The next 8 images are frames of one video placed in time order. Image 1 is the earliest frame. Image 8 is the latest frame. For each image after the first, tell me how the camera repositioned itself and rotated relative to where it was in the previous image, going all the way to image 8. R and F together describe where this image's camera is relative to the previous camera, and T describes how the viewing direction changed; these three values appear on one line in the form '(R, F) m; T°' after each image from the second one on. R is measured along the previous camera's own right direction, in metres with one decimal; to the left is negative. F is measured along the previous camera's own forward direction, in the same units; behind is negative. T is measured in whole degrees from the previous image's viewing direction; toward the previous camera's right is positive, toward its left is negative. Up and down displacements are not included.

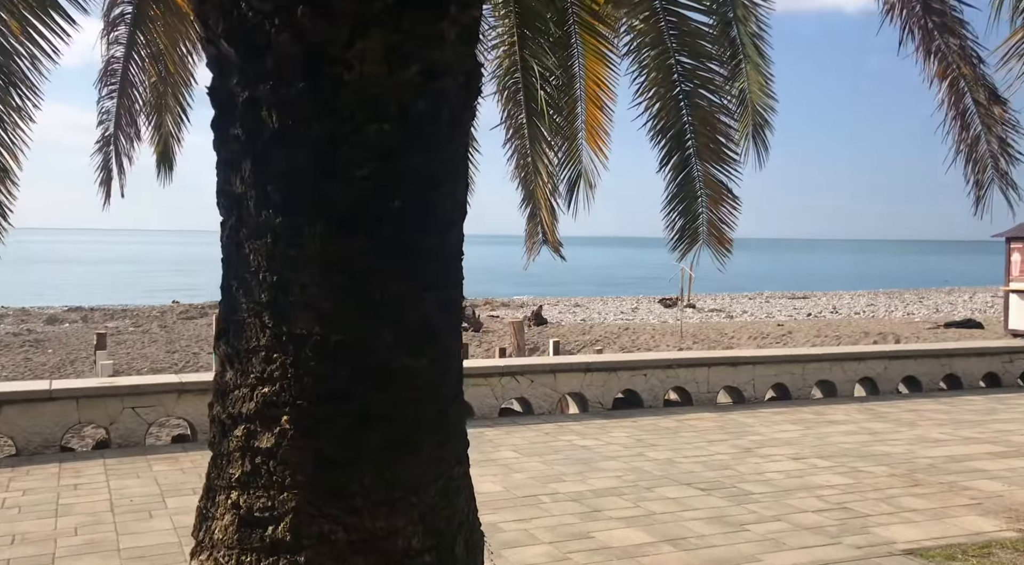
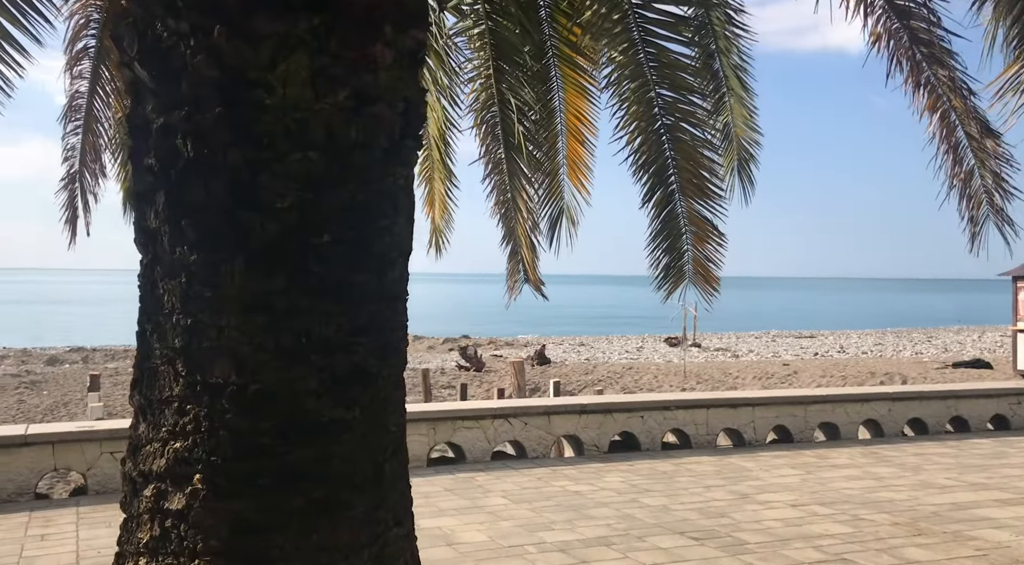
(+0.1, +0.2) m; 0°
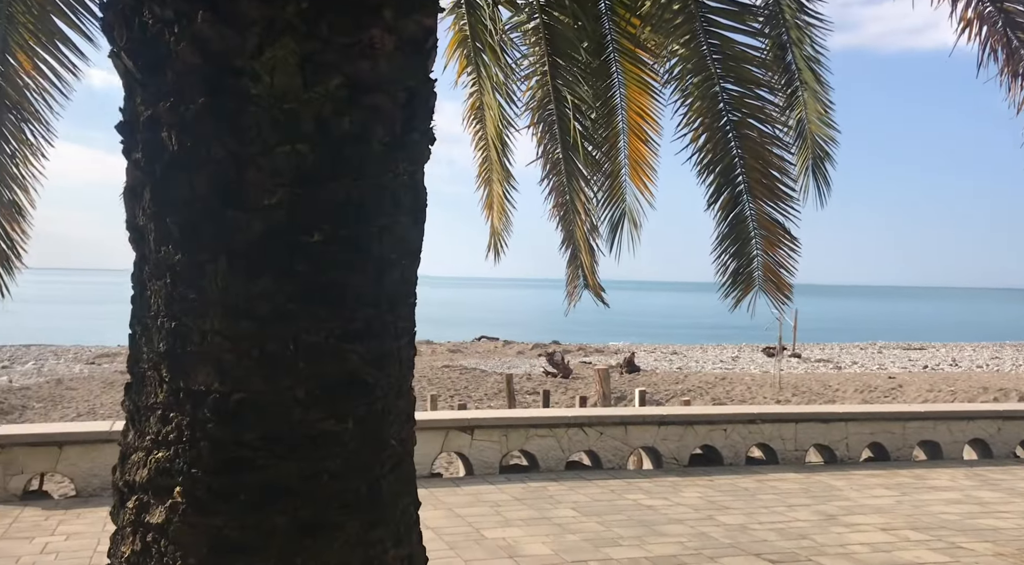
(+0.2, +0.2) m; -5°
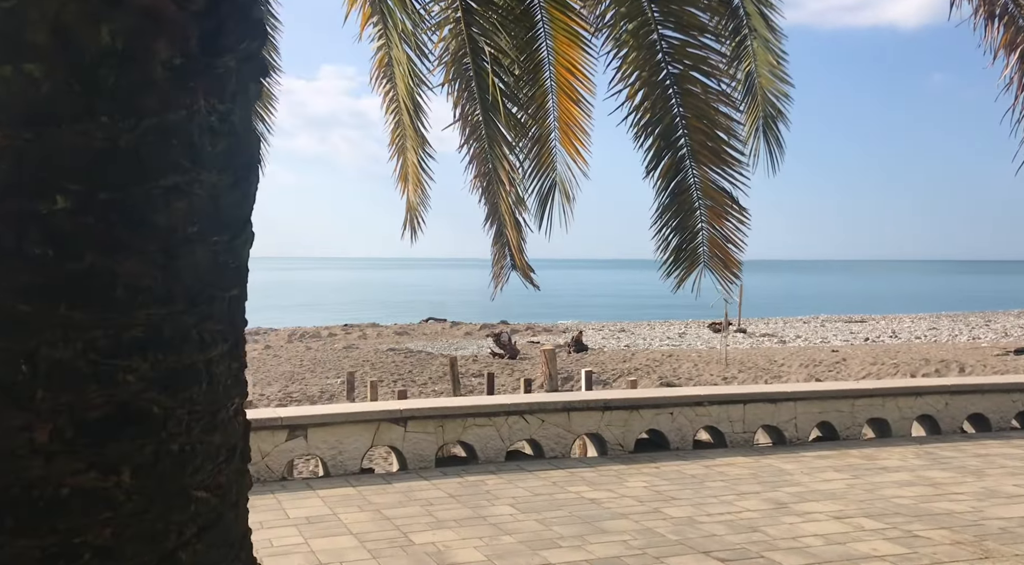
(+0.1, +0.5) m; +3°
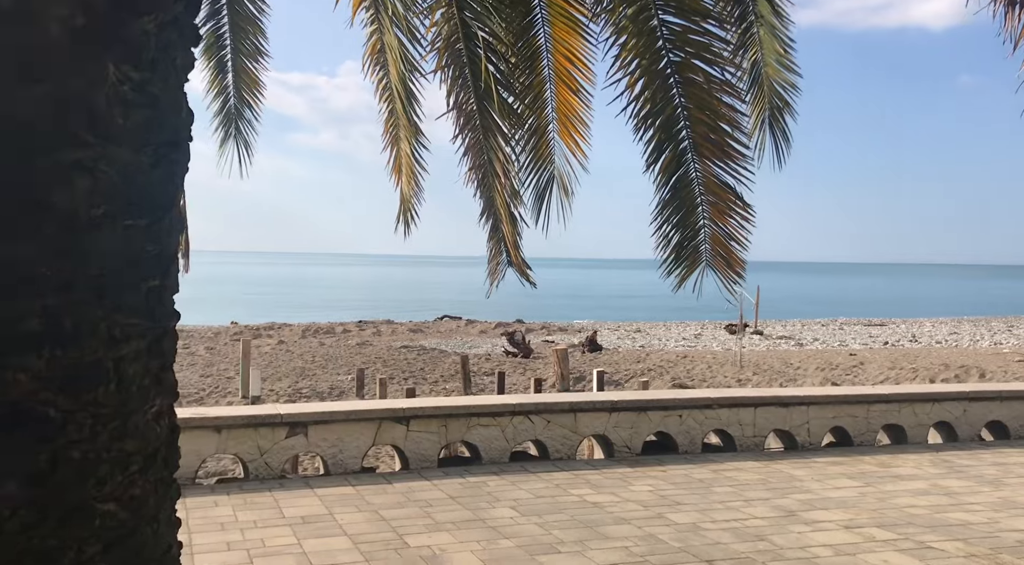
(+0.1, +0.2) m; -1°
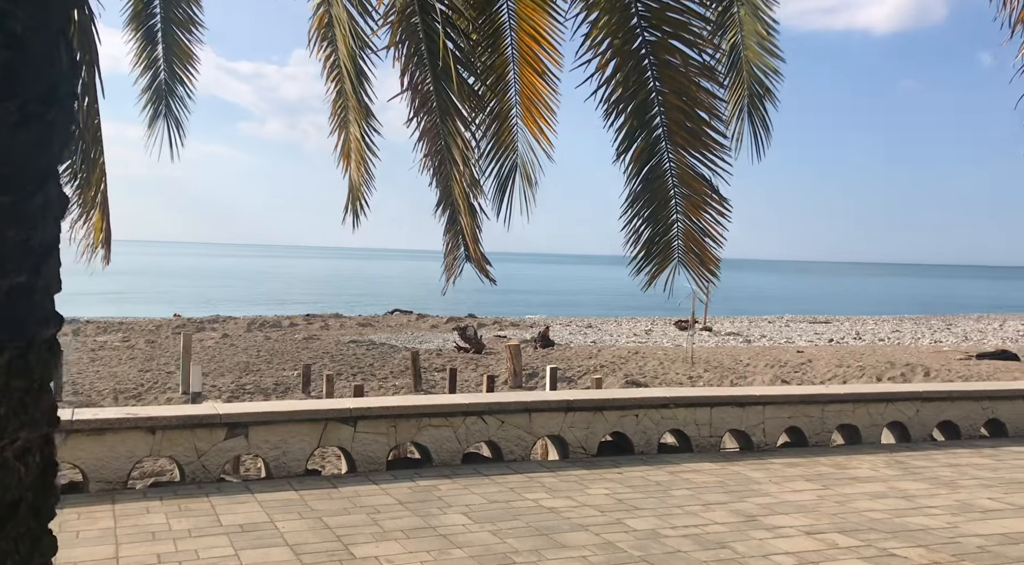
(0.0, +0.3) m; +3°
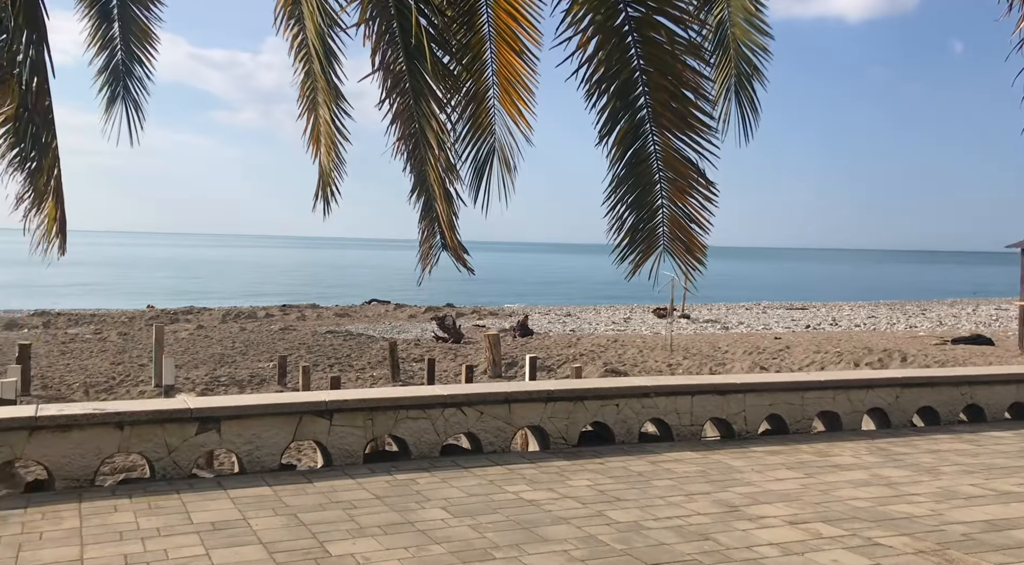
(0.0, +0.1) m; +1°
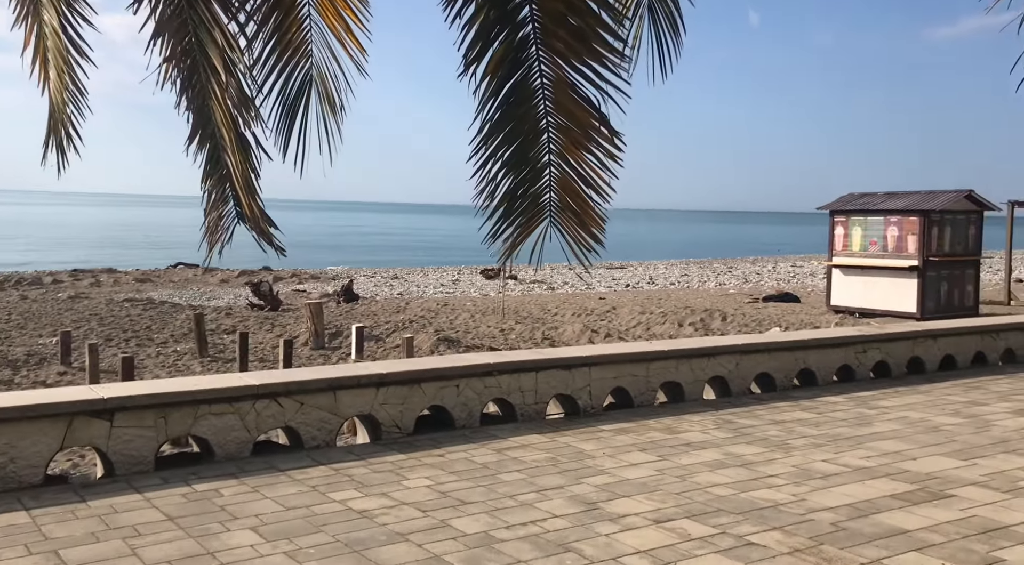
(0.0, +0.9) m; +10°
